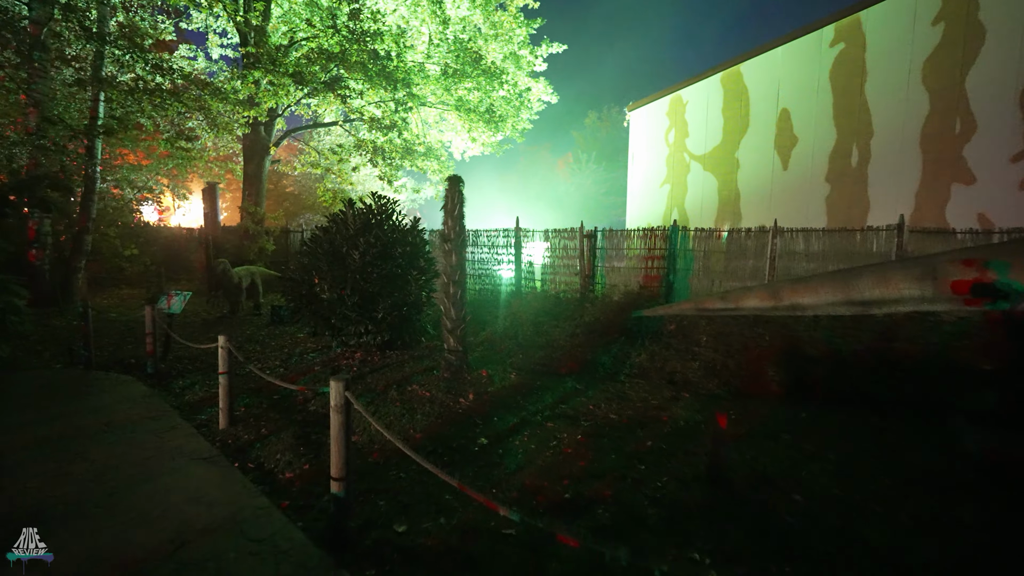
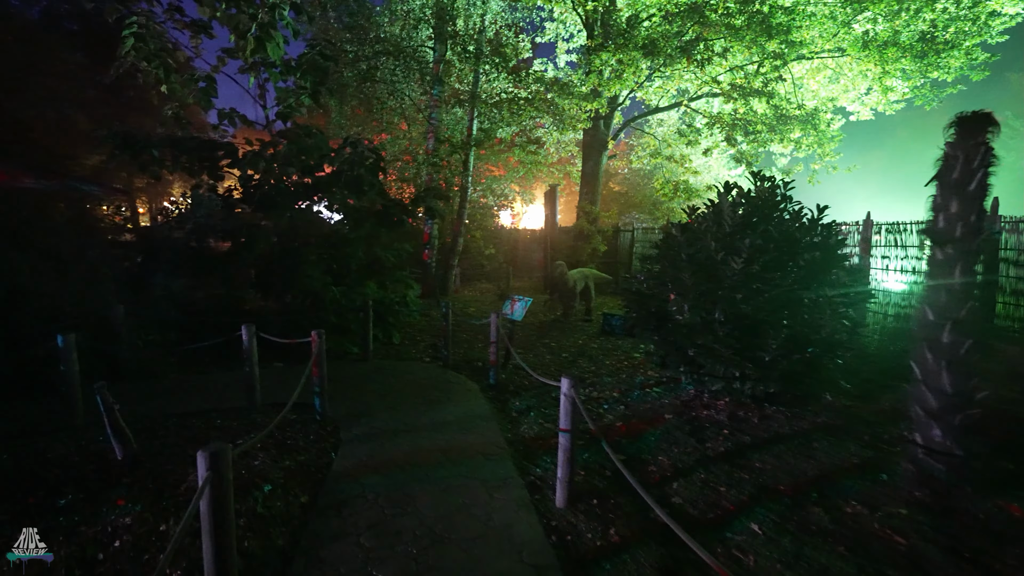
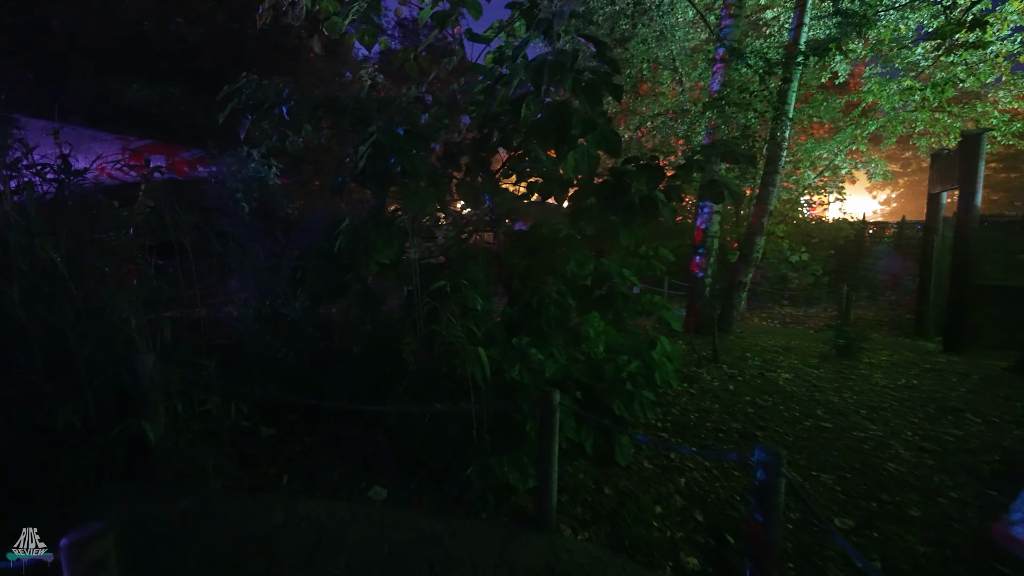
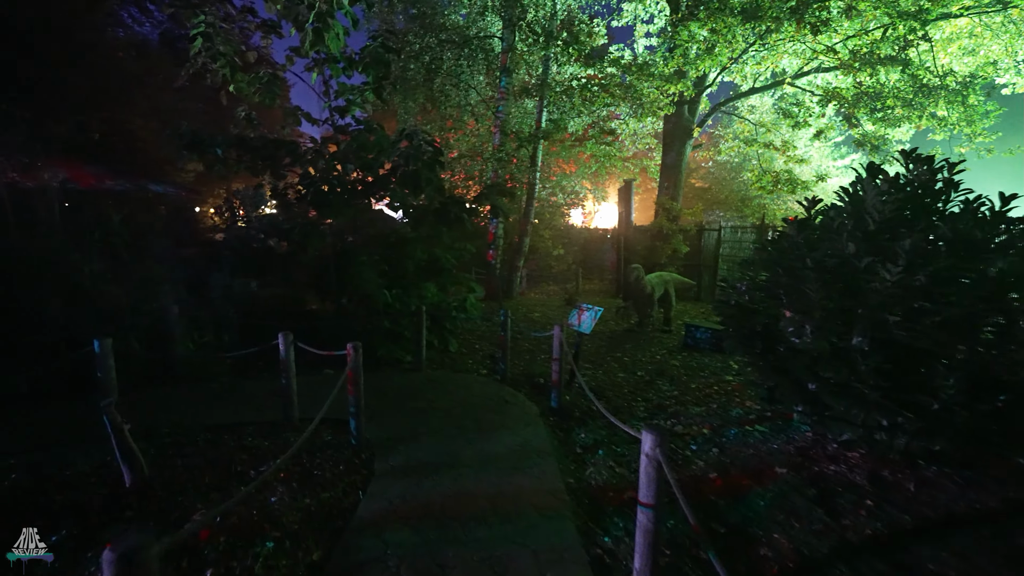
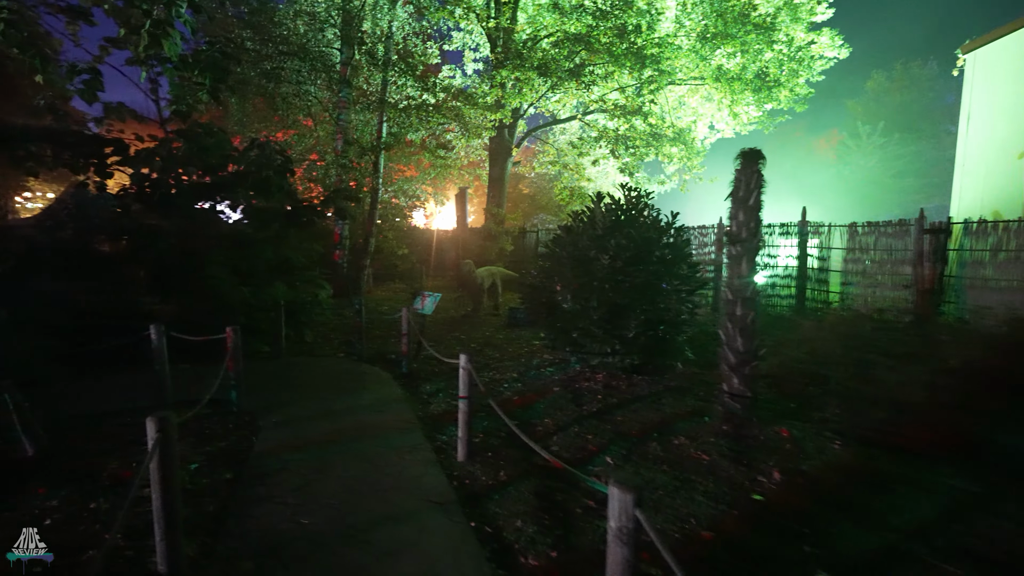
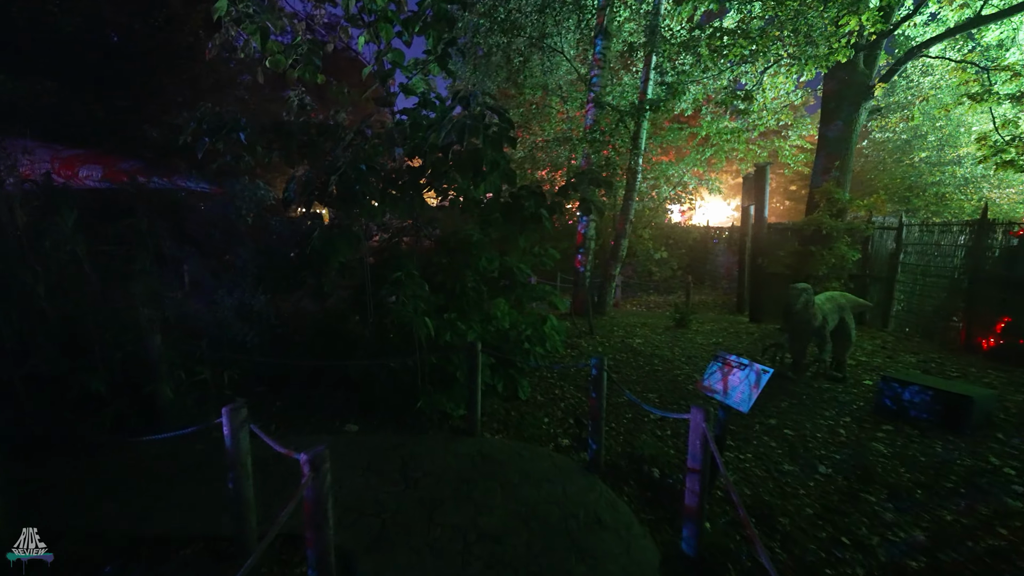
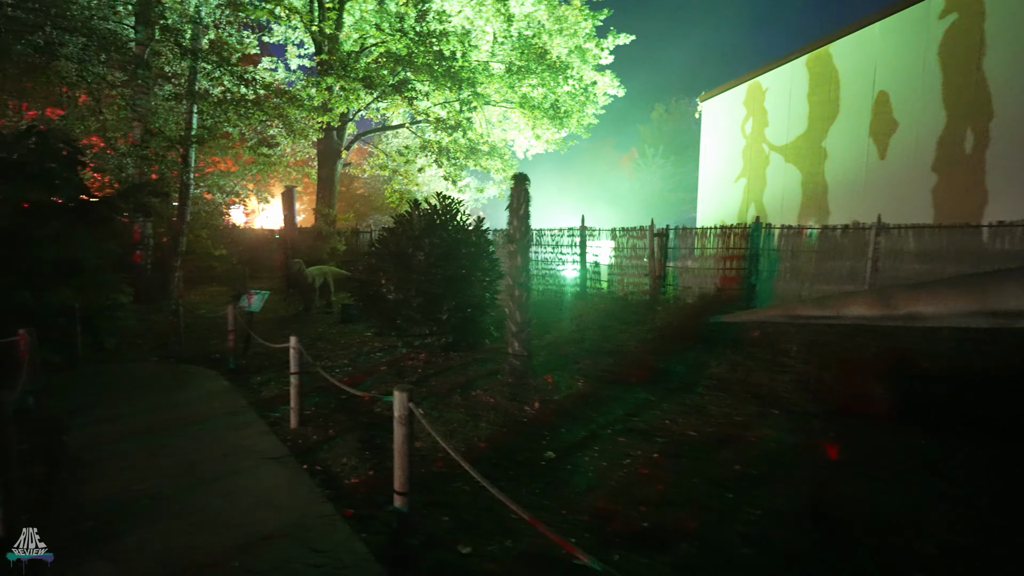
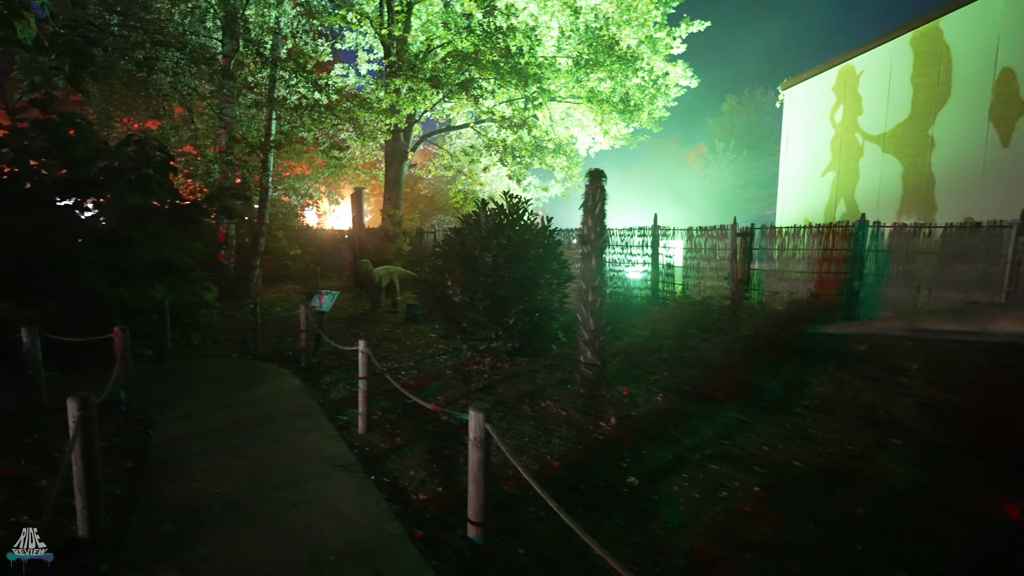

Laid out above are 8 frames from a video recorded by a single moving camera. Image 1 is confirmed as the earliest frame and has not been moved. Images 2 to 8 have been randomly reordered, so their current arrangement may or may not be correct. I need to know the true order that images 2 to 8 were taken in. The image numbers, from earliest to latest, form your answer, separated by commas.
7, 8, 5, 2, 4, 6, 3
